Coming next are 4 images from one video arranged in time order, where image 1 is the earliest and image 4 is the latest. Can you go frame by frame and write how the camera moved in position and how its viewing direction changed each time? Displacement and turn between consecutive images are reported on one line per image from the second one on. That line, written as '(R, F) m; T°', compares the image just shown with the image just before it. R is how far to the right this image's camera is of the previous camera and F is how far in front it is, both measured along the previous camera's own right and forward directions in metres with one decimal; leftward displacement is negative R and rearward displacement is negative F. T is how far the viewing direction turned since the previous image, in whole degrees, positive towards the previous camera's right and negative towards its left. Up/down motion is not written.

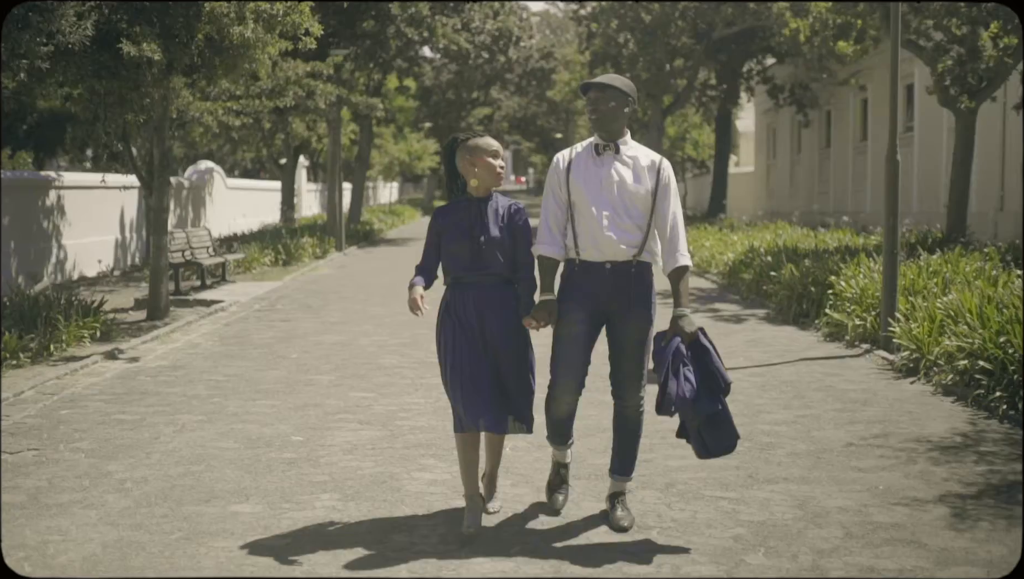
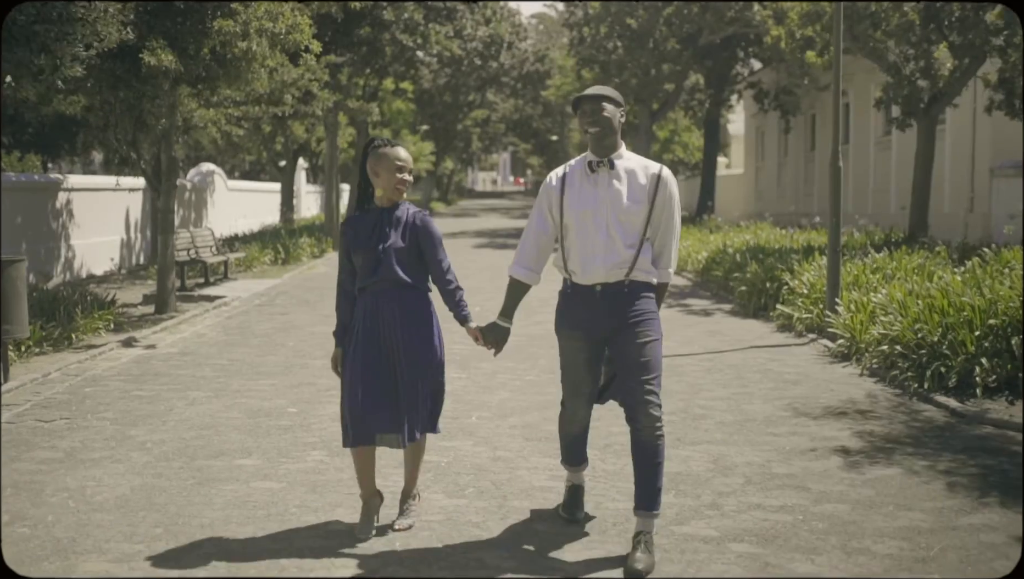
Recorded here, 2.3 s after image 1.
(+0.2, -1.2) m; 0°
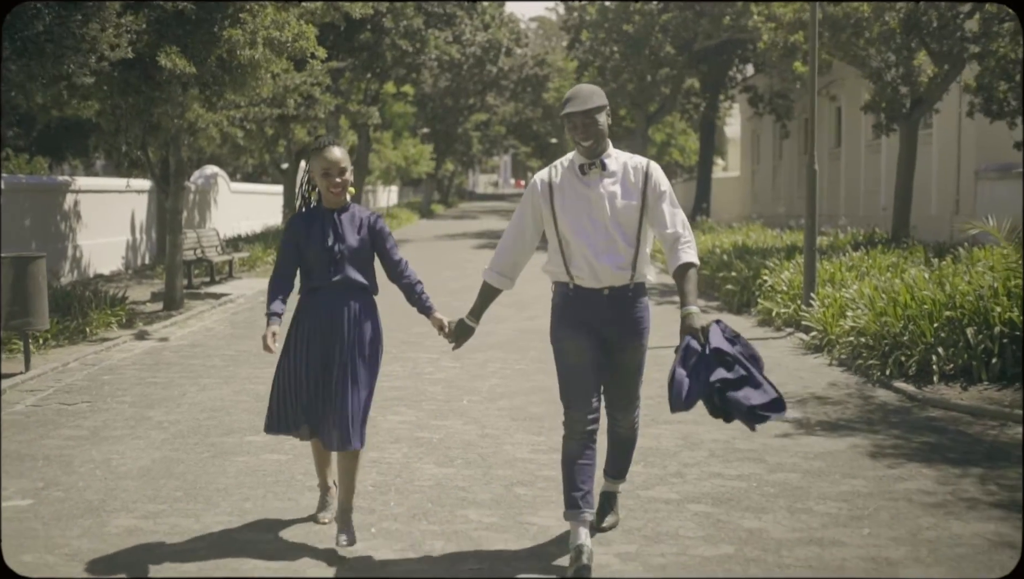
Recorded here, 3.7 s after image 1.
(+0.1, -0.7) m; 0°
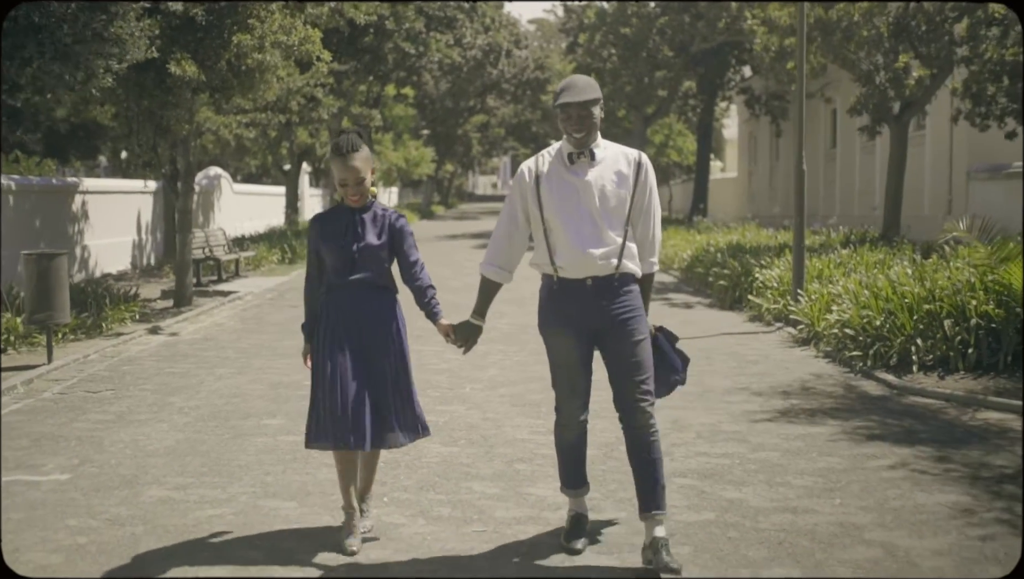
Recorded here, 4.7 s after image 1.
(0.0, -0.5) m; 0°
